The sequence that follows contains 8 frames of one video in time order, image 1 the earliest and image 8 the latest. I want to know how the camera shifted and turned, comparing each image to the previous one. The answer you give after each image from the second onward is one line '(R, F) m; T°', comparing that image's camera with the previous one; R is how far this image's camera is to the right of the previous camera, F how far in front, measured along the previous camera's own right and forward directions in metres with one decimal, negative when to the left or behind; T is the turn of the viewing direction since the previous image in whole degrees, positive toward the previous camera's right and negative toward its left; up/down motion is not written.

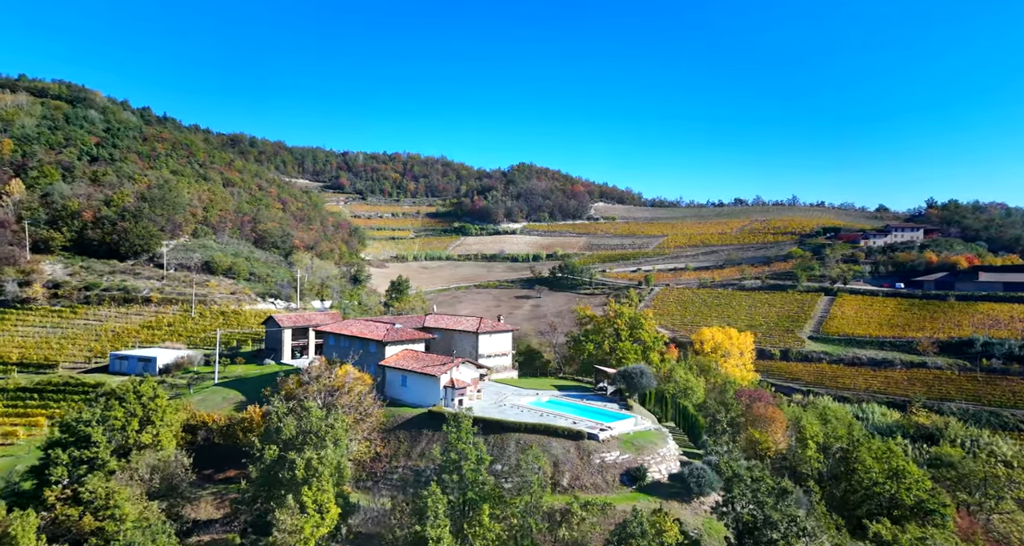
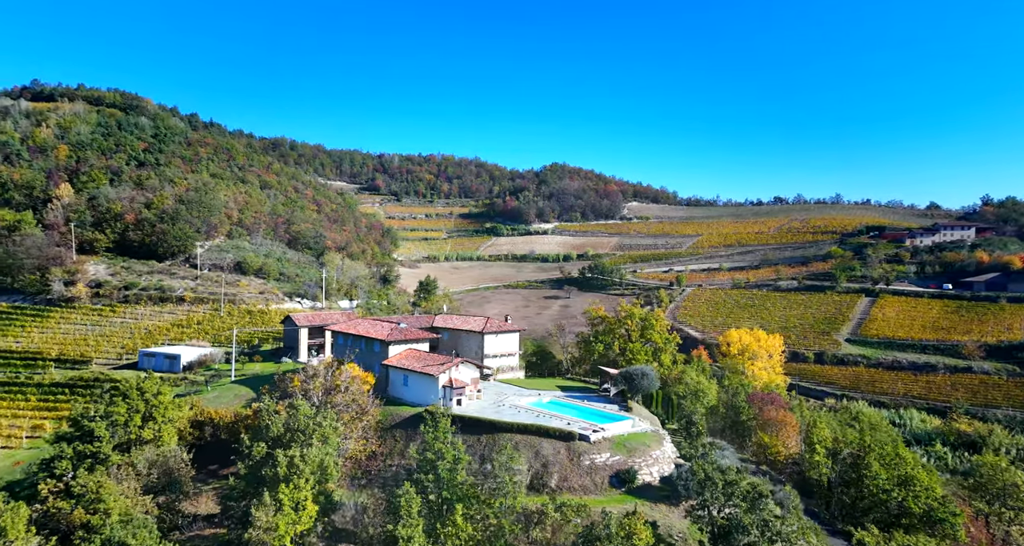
(+2.3, -0.2) m; -4°
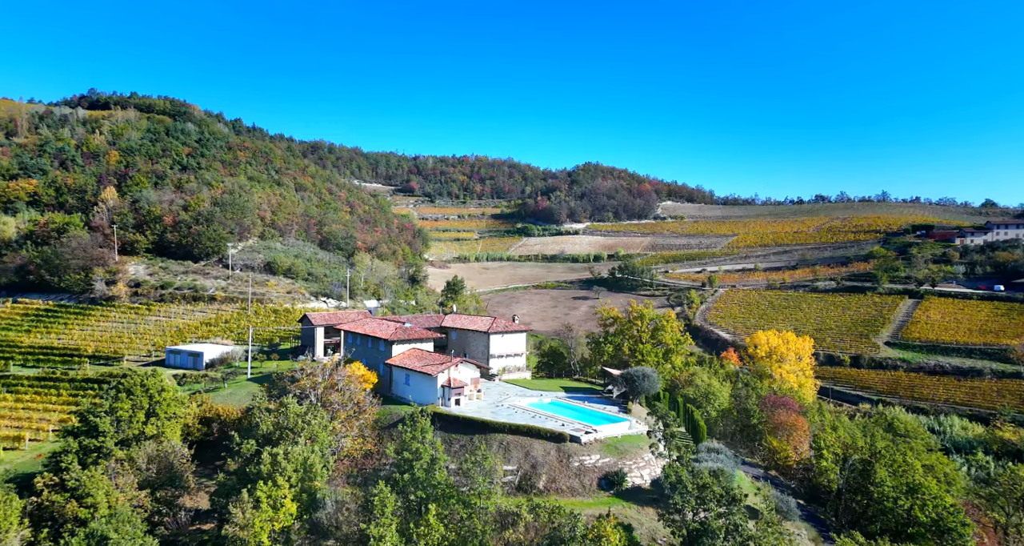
(+2.4, -0.1) m; -4°
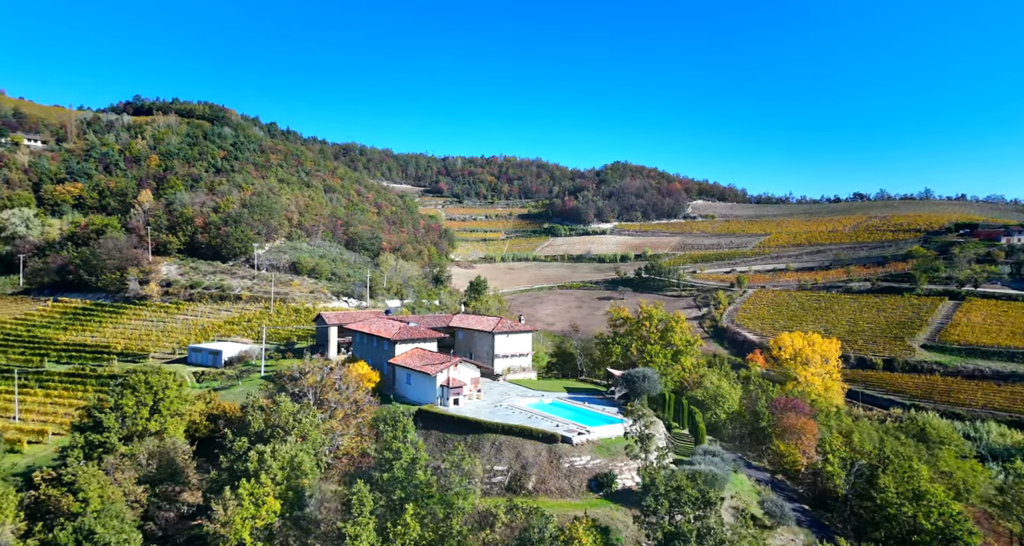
(+2.1, 0.0) m; -4°
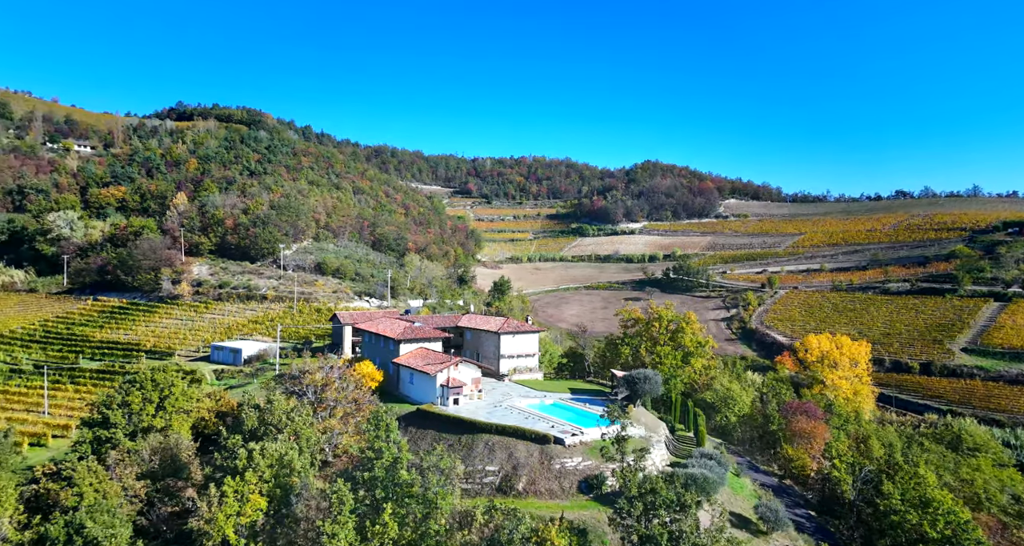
(+2.1, +0.1) m; -4°
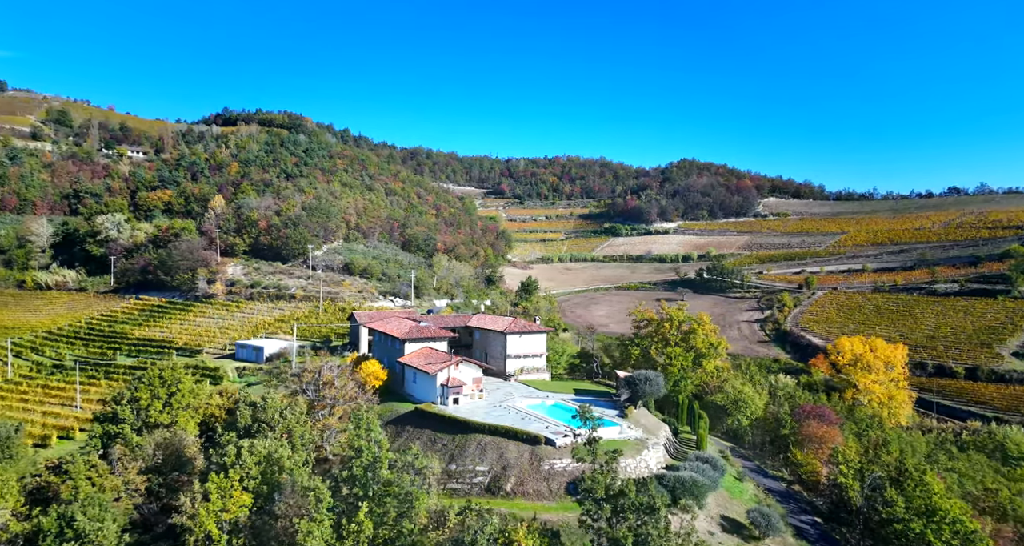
(+2.4, +0.2) m; -4°
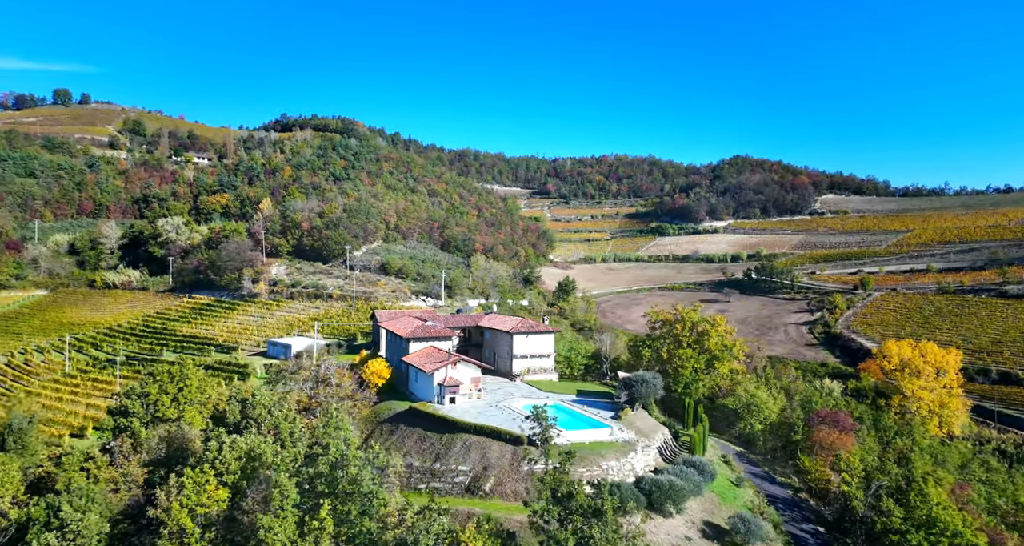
(+3.5, +0.6) m; -6°
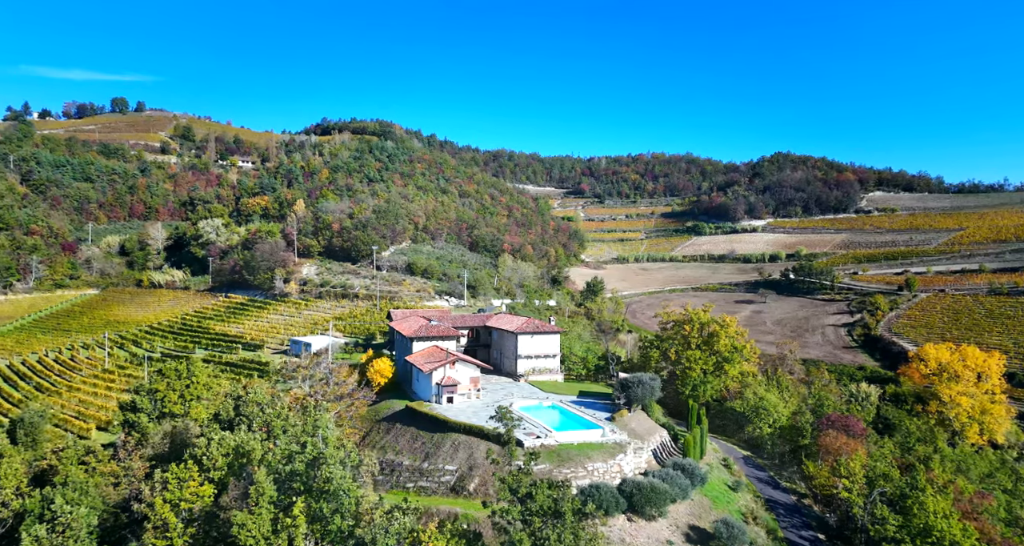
(+2.5, +0.6) m; -4°
